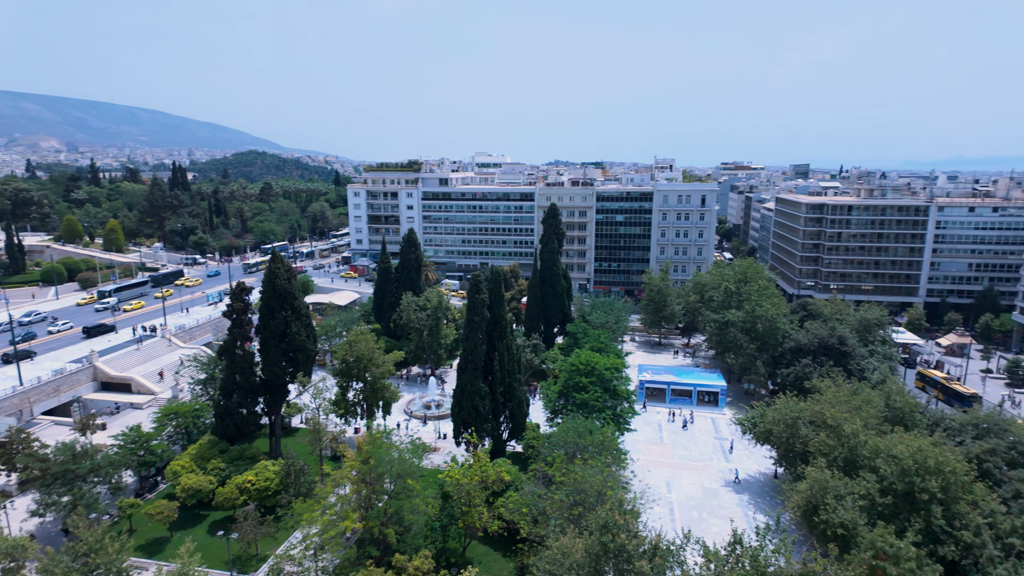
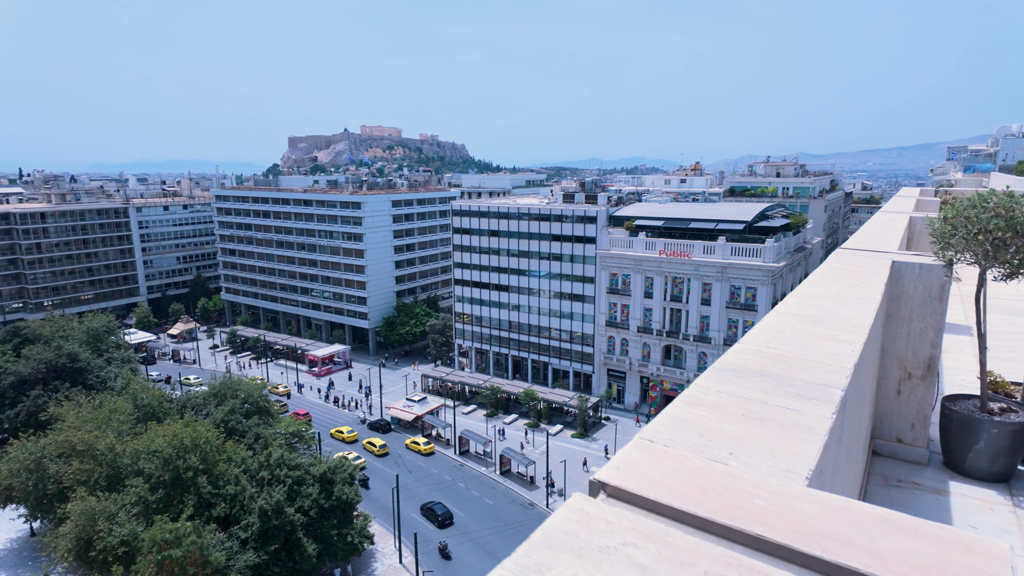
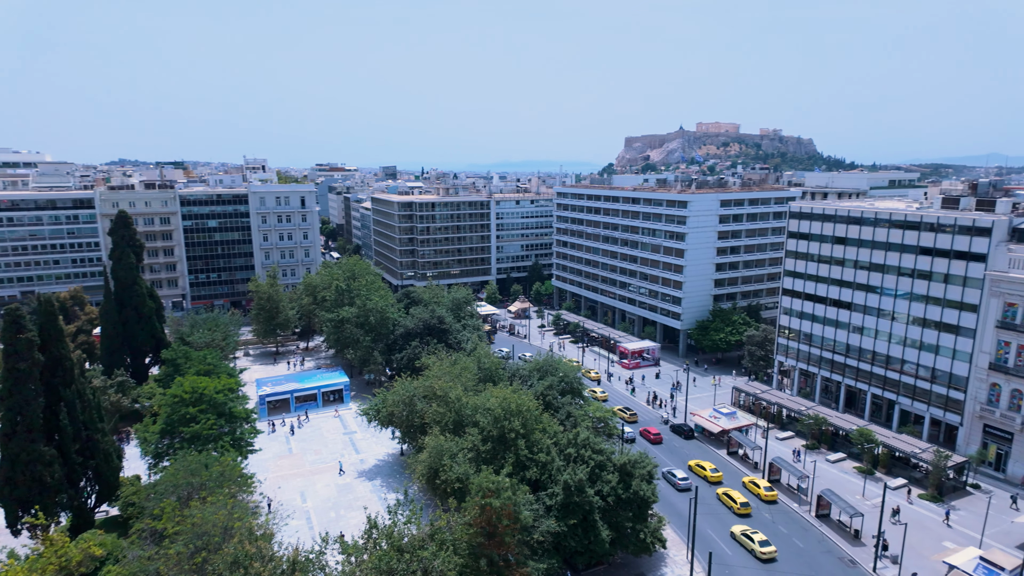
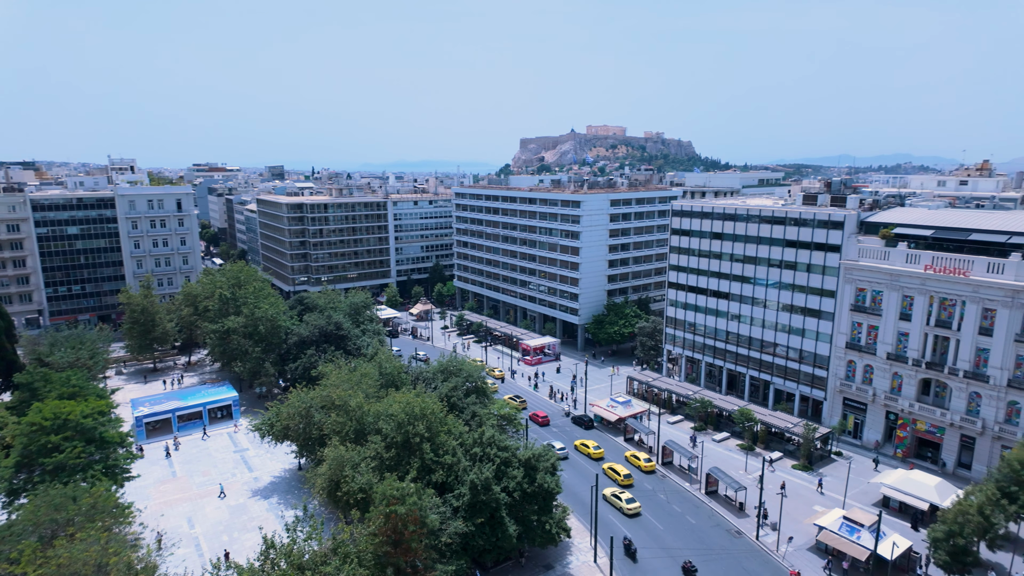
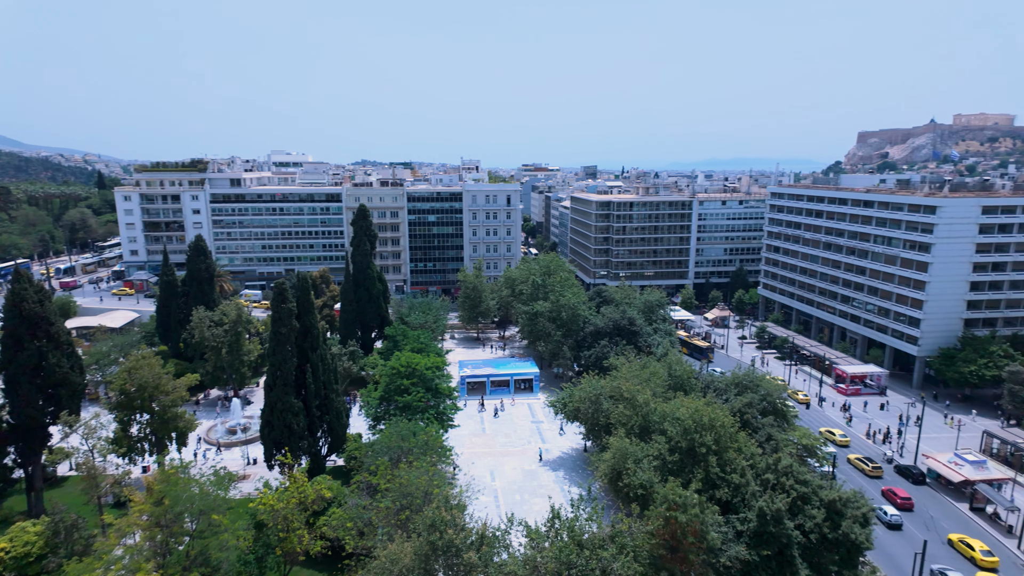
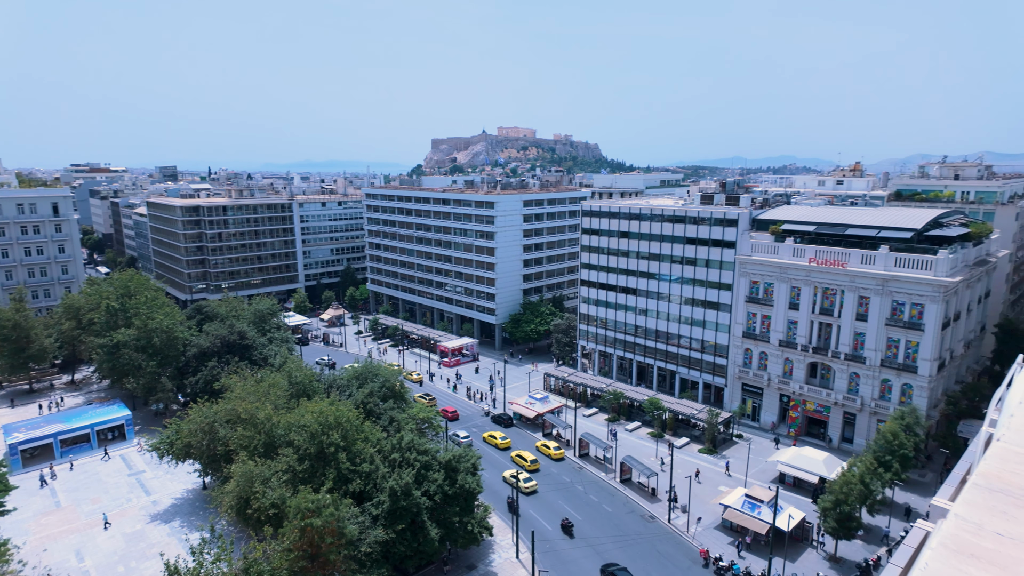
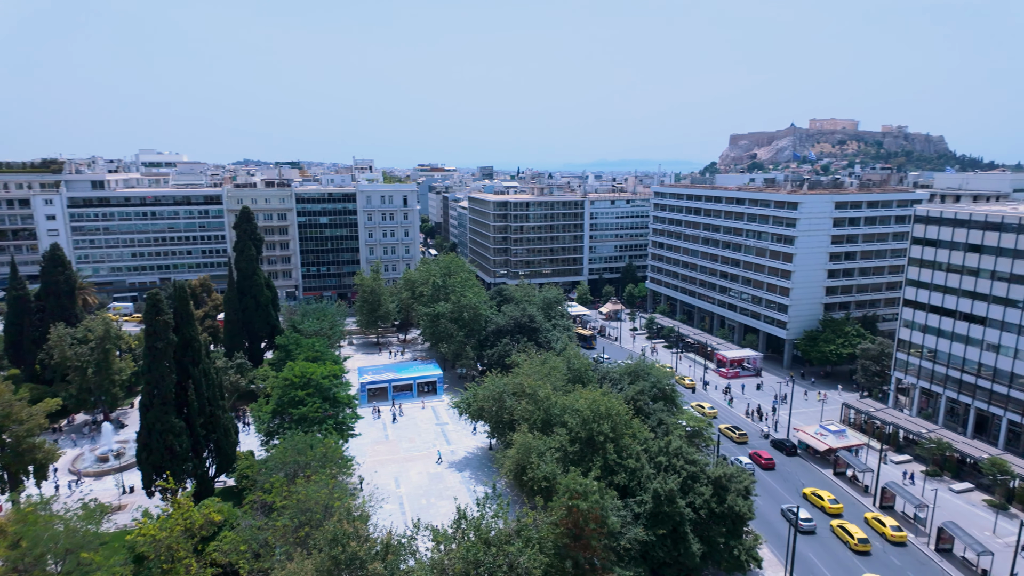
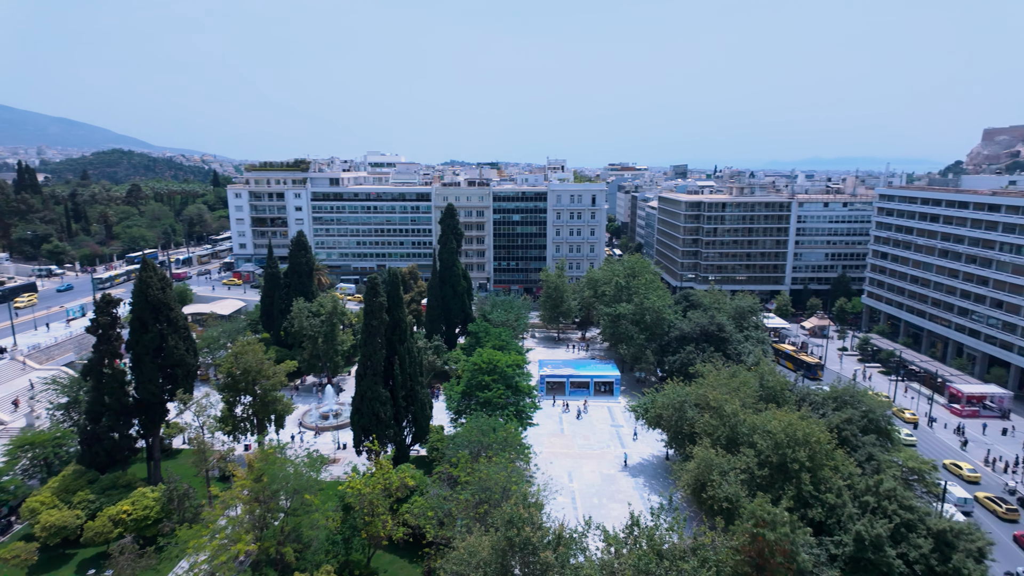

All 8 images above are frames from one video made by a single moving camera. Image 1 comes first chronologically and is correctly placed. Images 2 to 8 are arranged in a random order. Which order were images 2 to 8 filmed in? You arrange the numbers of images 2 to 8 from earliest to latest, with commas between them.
8, 5, 7, 3, 4, 6, 2
